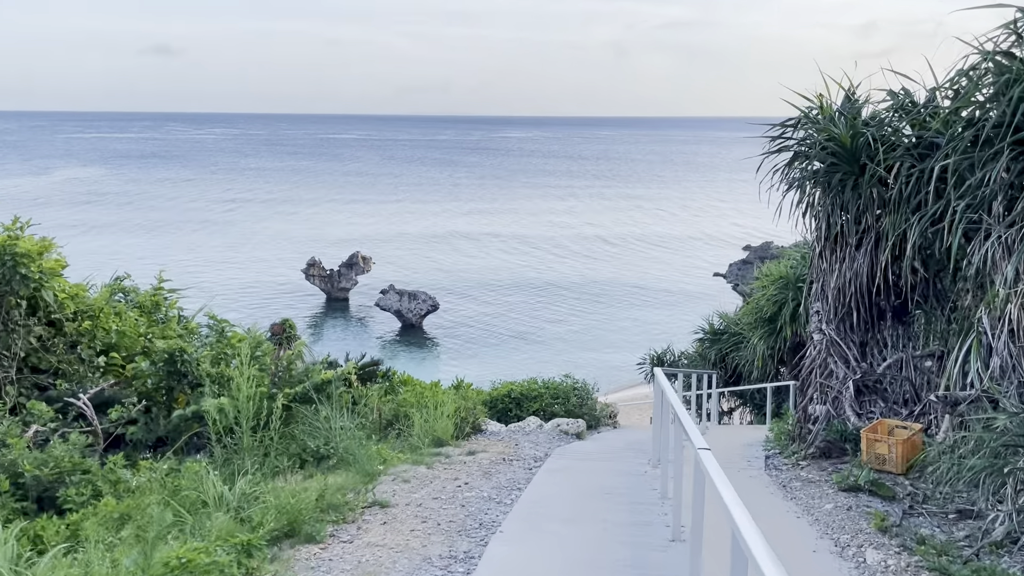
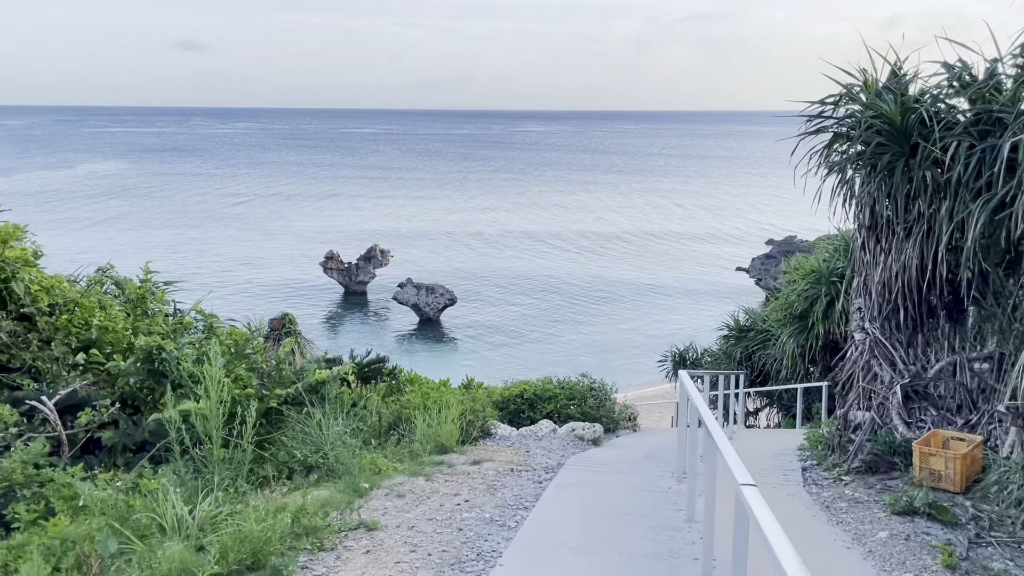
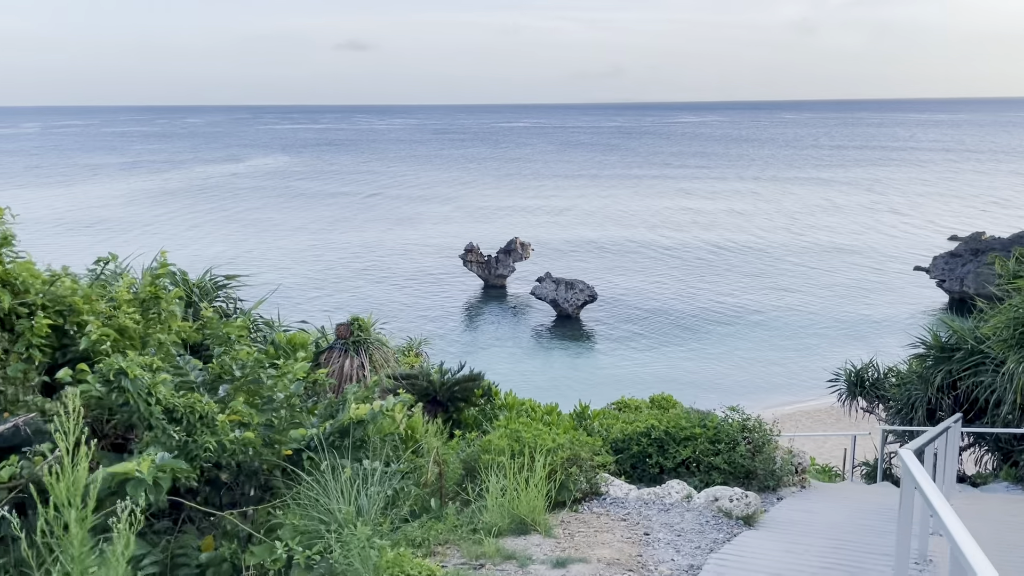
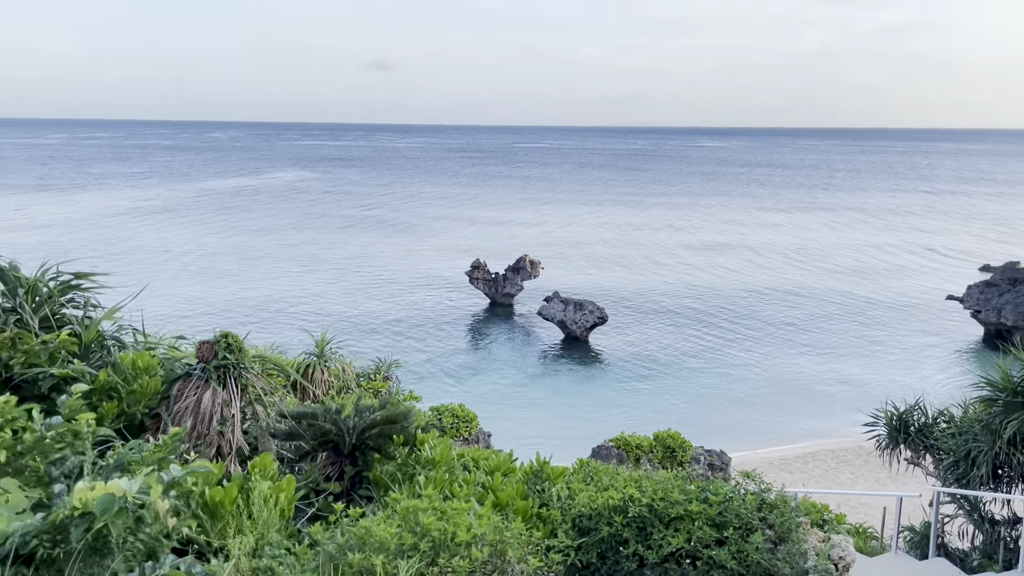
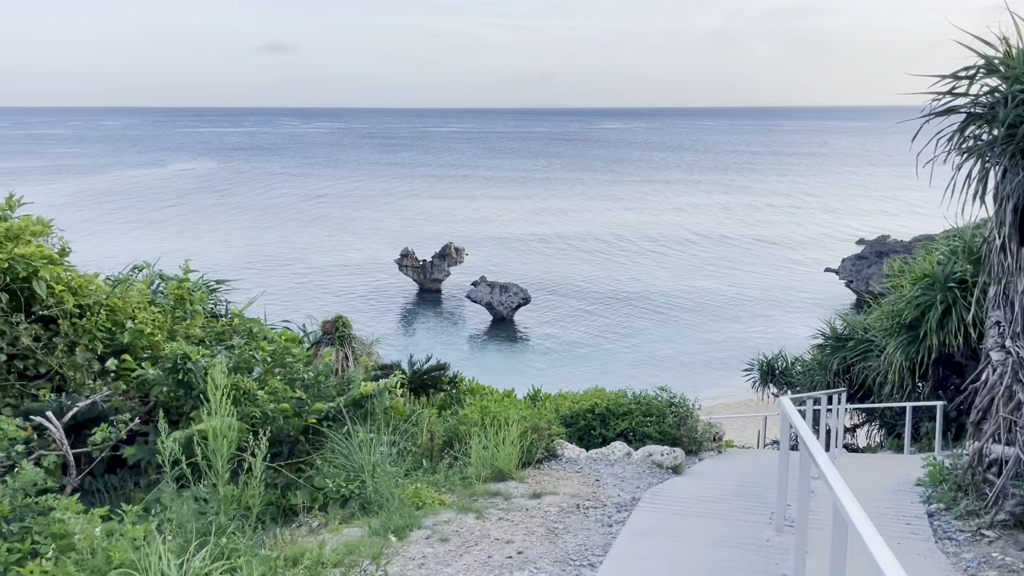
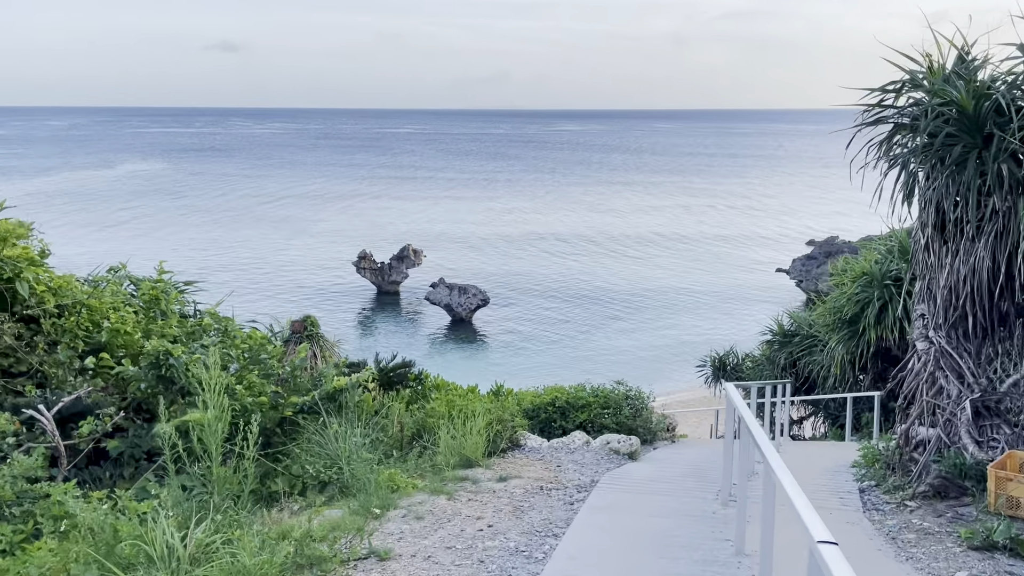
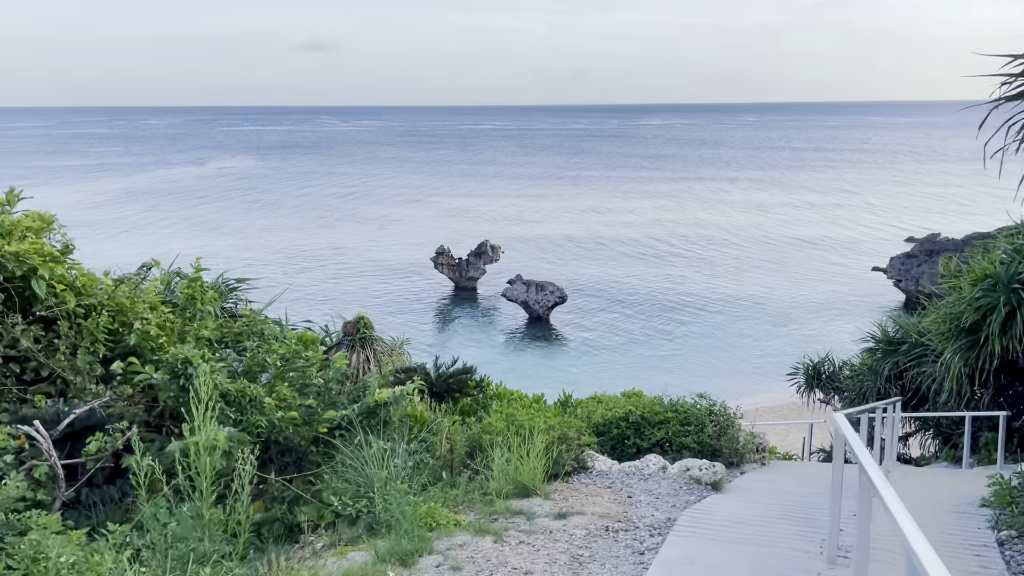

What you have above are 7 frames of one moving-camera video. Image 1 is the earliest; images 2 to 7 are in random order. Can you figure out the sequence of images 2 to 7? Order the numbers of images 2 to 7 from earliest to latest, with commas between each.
2, 6, 5, 7, 3, 4
